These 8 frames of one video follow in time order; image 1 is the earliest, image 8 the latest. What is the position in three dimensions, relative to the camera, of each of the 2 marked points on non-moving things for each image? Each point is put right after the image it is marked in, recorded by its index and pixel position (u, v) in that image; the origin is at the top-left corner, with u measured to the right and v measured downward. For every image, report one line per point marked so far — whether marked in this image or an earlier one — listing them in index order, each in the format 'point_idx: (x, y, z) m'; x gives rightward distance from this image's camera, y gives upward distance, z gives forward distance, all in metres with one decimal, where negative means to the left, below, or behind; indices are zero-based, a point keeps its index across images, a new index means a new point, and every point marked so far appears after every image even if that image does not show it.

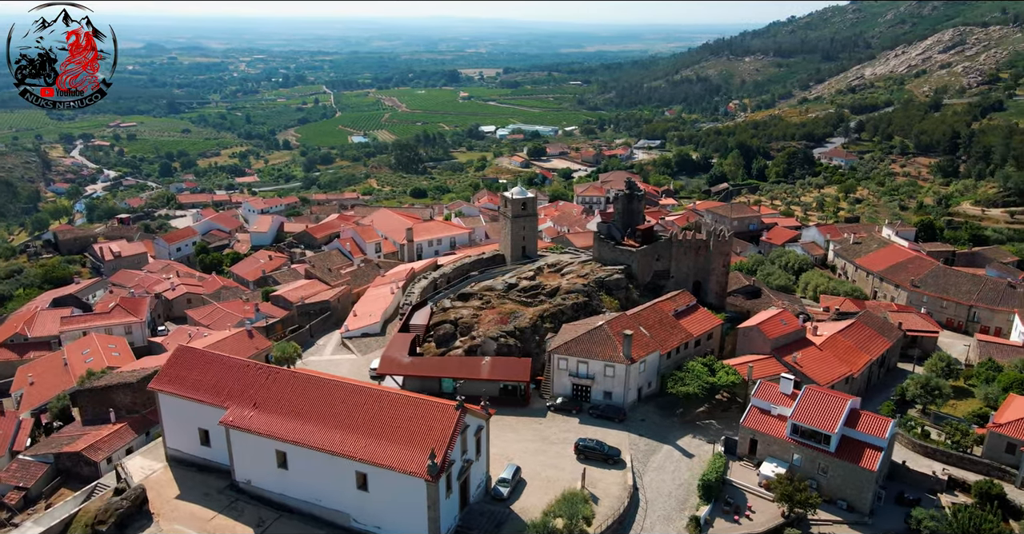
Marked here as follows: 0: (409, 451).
0: (-2.8, -4.9, +19.5) m
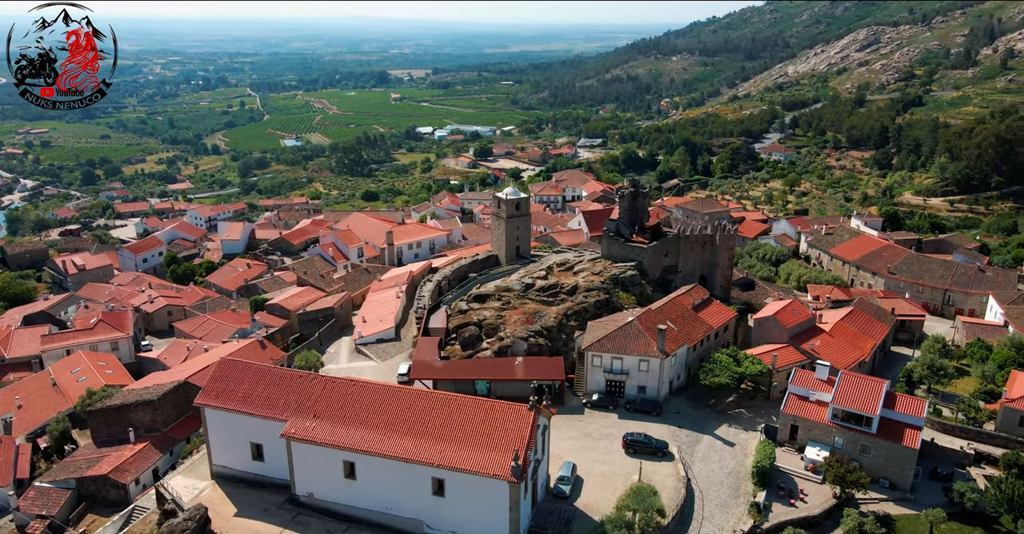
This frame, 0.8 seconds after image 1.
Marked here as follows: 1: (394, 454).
0: (-0.7, -4.9, +19.4) m
1: (-3.1, -5.0, +19.7) m
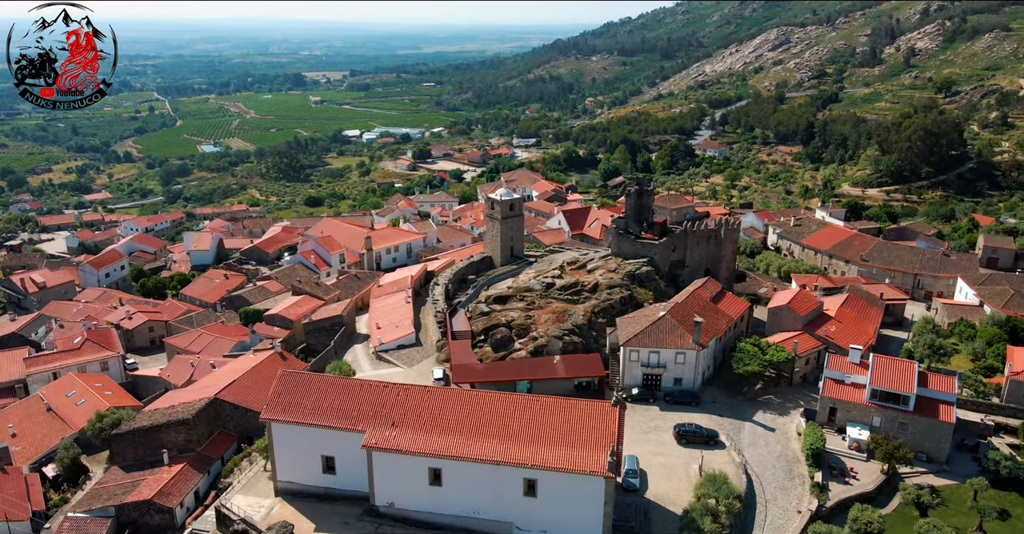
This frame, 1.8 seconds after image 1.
0: (+1.8, -4.9, +19.6) m
1: (-0.7, -5.1, +19.6) m
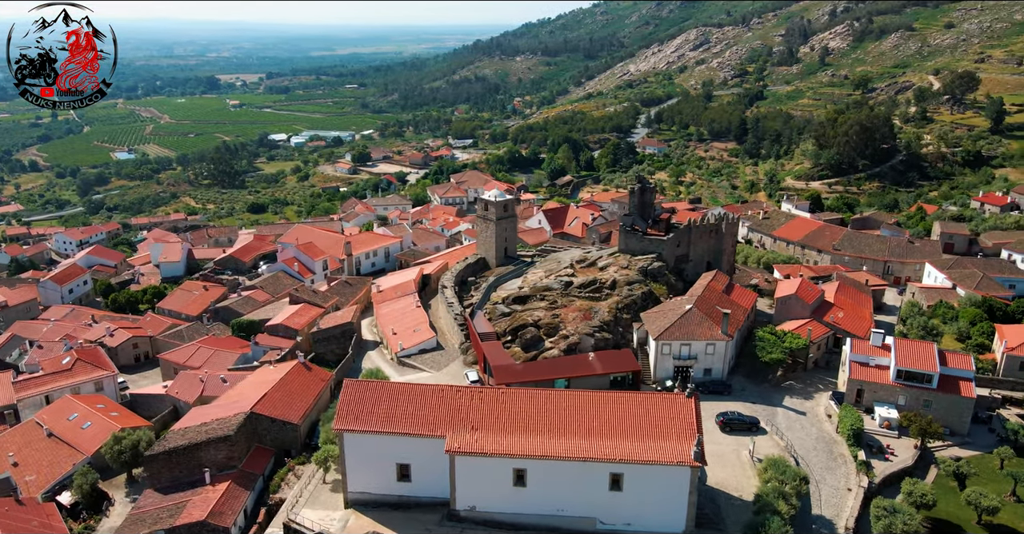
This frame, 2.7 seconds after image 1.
0: (+4.1, -4.8, +20.1) m
1: (+1.7, -5.1, +19.8) m
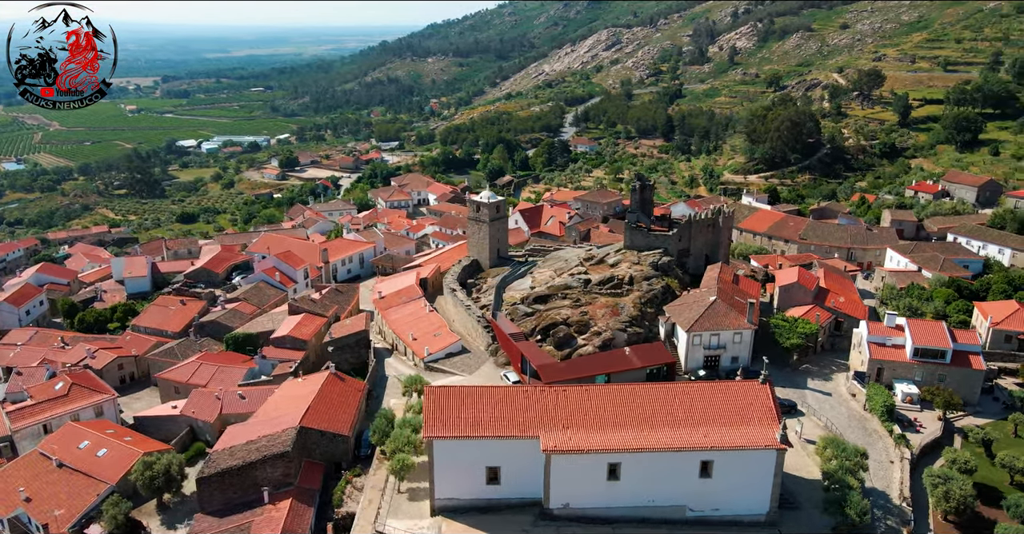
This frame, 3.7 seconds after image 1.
0: (+6.7, -4.6, +20.9) m
1: (+4.3, -5.0, +20.4) m
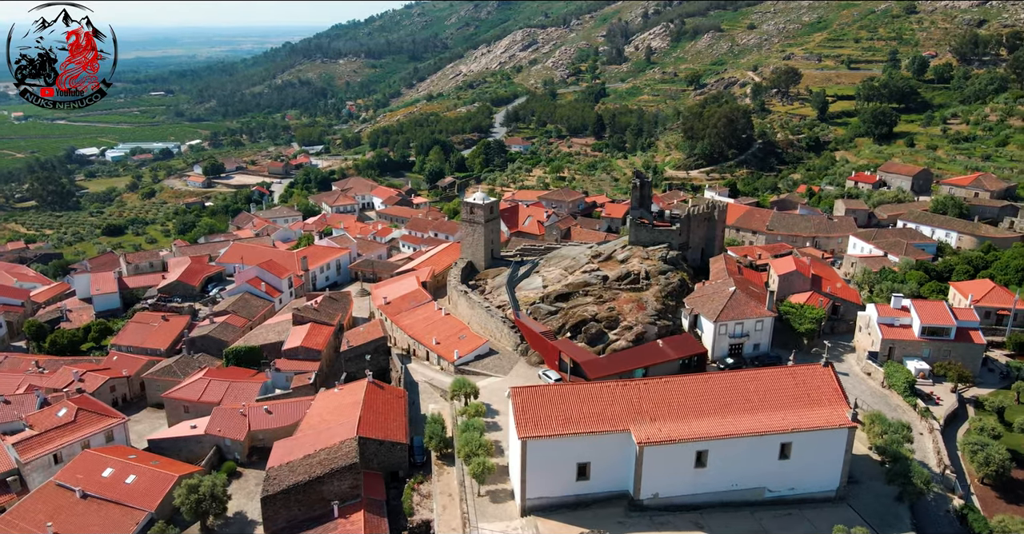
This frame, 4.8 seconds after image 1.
0: (+9.2, -4.3, +22.0) m
1: (+6.9, -4.7, +21.2) m
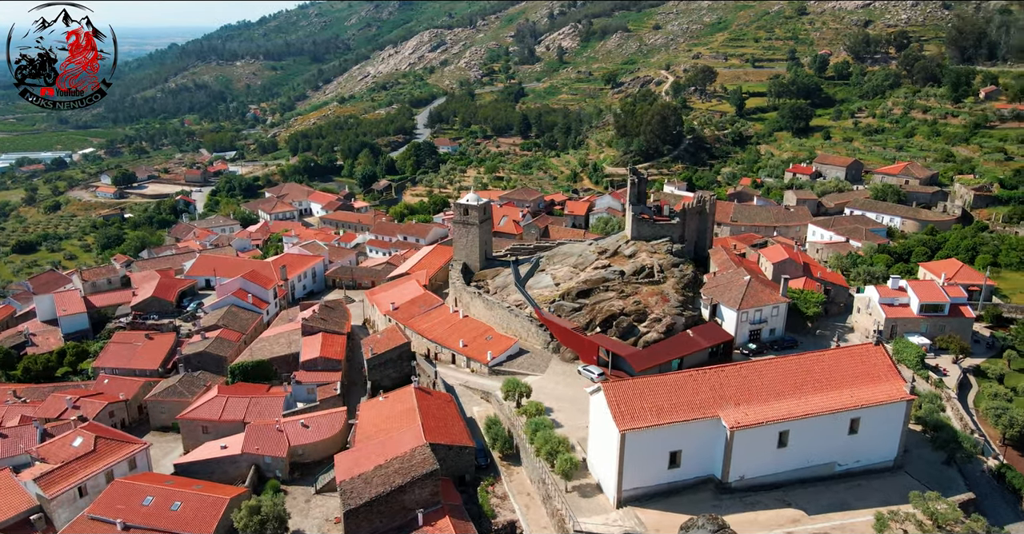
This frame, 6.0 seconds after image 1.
0: (+11.8, -3.8, +23.6) m
1: (+9.7, -4.4, +22.5) m
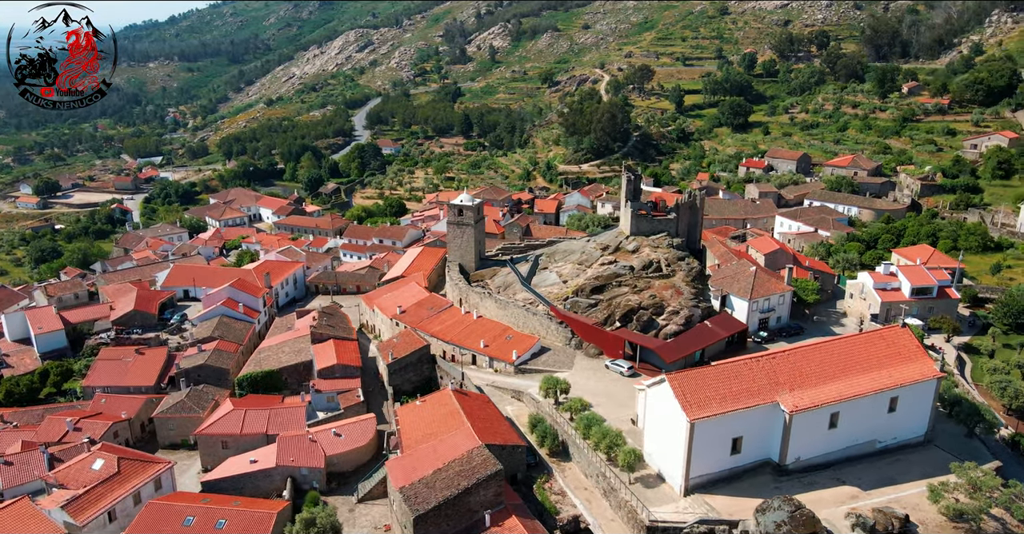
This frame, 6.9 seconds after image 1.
0: (+13.7, -3.3, +25.0) m
1: (+11.6, -4.0, +23.7) m
